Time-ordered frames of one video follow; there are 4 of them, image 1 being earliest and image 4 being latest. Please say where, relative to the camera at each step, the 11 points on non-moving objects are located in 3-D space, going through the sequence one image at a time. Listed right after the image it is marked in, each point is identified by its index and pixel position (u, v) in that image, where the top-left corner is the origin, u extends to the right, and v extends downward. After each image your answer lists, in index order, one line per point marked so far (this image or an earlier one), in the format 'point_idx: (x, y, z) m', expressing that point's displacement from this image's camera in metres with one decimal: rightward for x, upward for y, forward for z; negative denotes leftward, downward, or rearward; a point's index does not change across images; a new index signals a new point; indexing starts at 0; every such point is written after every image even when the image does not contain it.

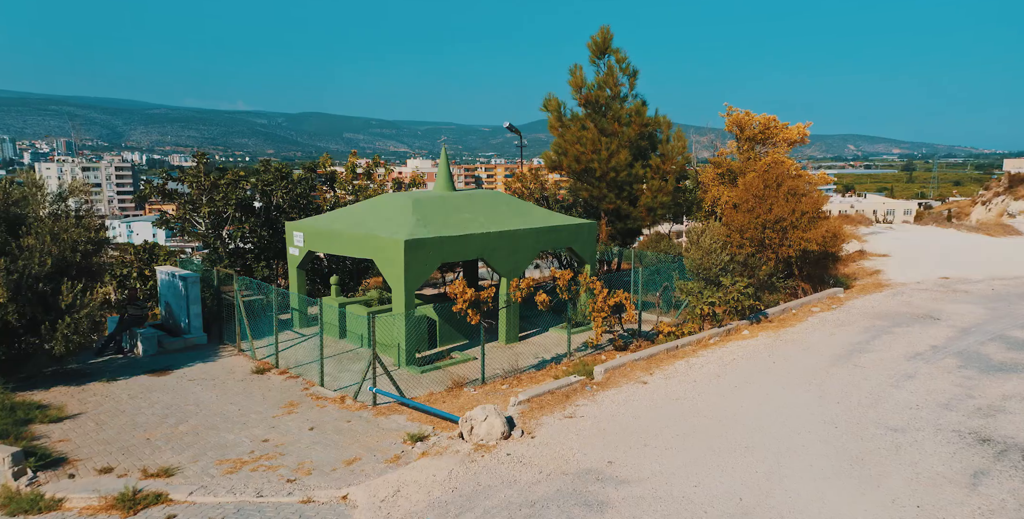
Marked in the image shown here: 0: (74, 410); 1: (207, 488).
0: (-6.4, -2.2, +9.3) m
1: (-2.9, -2.2, +6.0) m
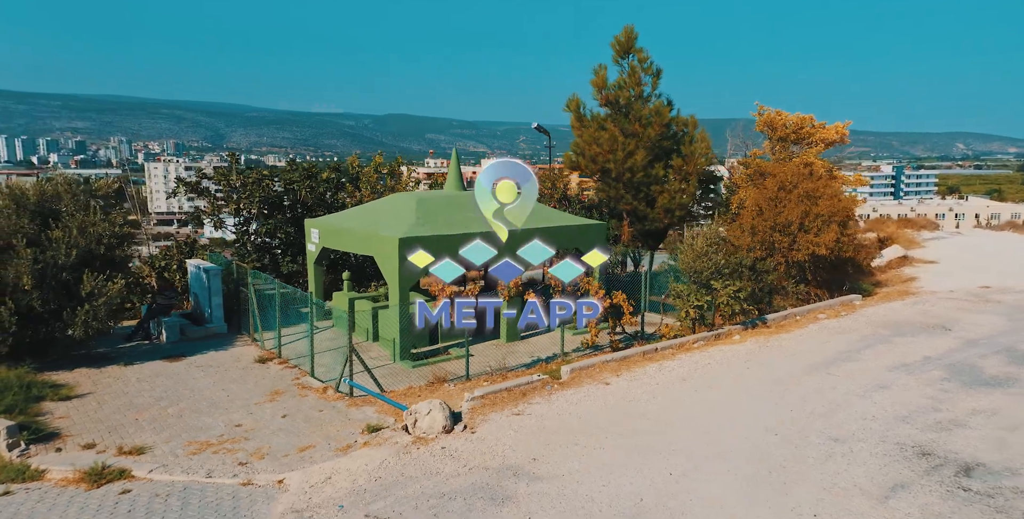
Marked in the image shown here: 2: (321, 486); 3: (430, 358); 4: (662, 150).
0: (-6.7, -2.0, +10.0) m
1: (-3.5, -2.1, +6.4) m
2: (-1.6, -1.9, +5.4) m
3: (-1.4, -1.7, +11.2) m
4: (+4.2, +3.1, +17.7) m
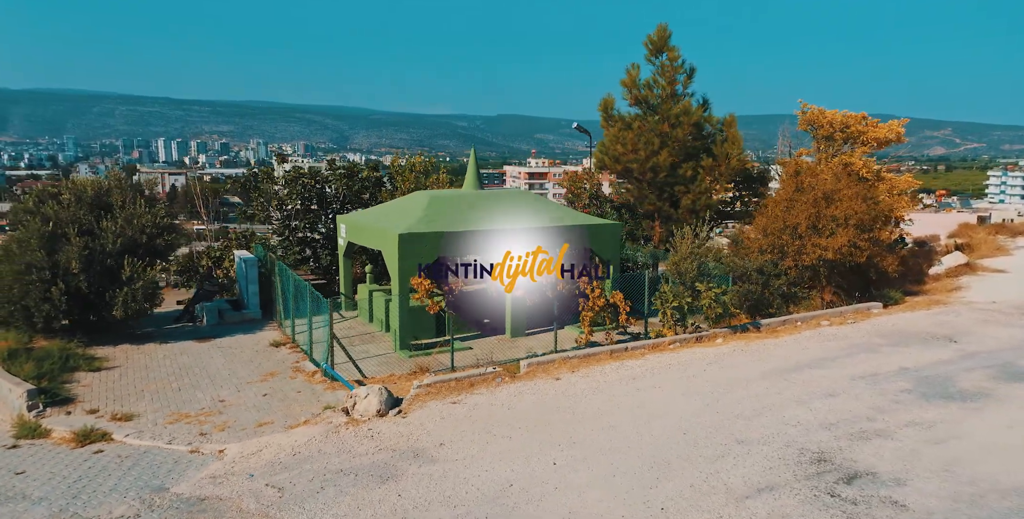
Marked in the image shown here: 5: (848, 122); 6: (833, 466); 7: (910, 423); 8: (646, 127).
0: (-6.9, -1.8, +11.1) m
1: (-4.2, -1.9, +7.2) m
2: (-2.4, -1.8, +5.9) m
3: (-1.5, -1.6, +11.7) m
4: (+4.9, +3.0, +17.5) m
5: (+10.3, +4.2, +19.5) m
6: (+2.6, -1.6, +5.1) m
7: (+3.8, -1.6, +6.1) m
8: (+3.7, +3.7, +17.7) m
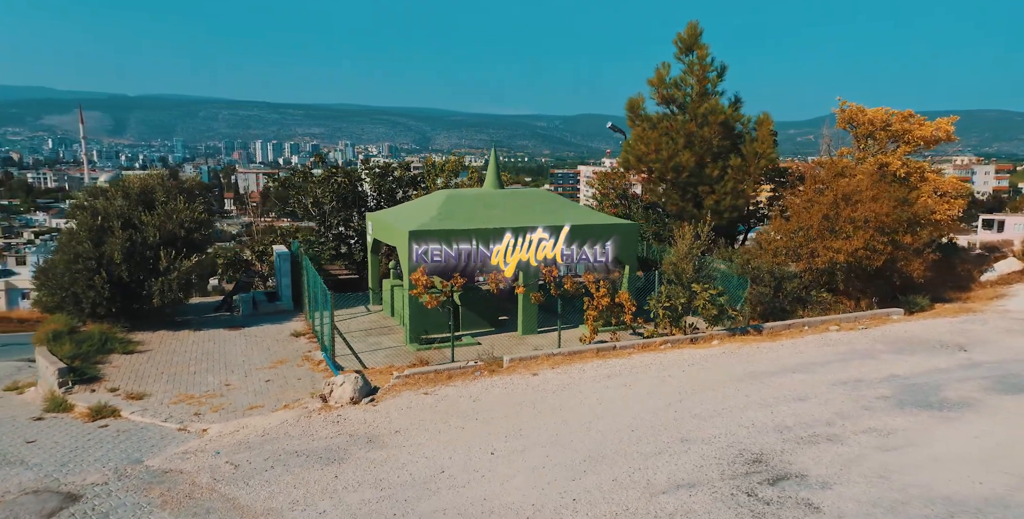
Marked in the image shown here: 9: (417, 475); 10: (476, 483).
0: (-6.9, -1.7, +12.0) m
1: (-4.5, -1.8, +7.8) m
2: (-2.9, -1.8, +6.4) m
3: (-1.4, -1.6, +12.0) m
4: (+5.6, +3.0, +17.2) m
5: (+11.1, +4.1, +18.7) m
6: (+2.0, -1.7, +5.1) m
7: (+3.4, -1.6, +6.0) m
8: (+4.4, +3.7, +17.5) m
9: (-0.8, -1.7, +5.0) m
10: (-0.2, -1.7, +4.9) m
